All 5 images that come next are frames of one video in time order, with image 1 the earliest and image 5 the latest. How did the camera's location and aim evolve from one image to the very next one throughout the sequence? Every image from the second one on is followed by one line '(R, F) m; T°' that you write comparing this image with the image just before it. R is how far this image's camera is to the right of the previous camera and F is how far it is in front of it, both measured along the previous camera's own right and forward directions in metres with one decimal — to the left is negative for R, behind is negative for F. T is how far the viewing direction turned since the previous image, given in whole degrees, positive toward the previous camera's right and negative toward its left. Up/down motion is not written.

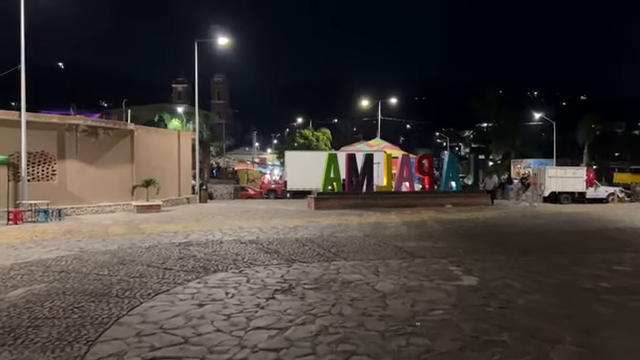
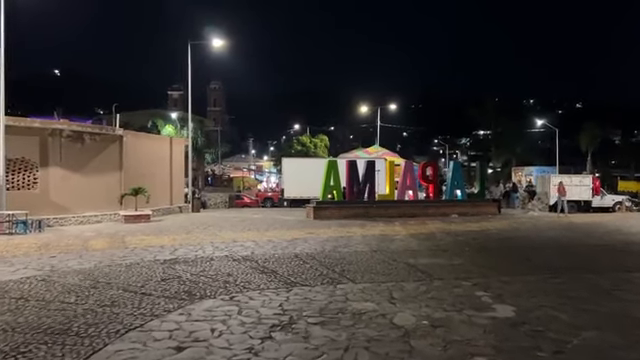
(-0.1, +1.3) m; 0°
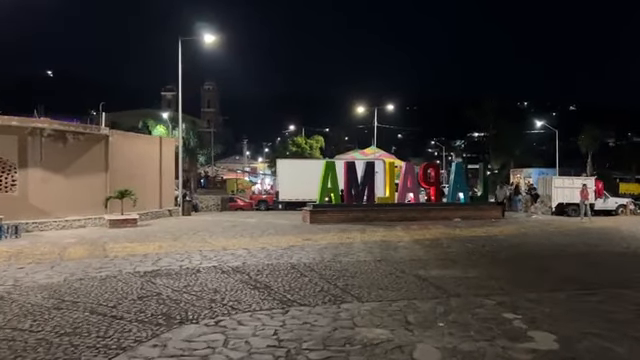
(-0.1, +1.1) m; +1°
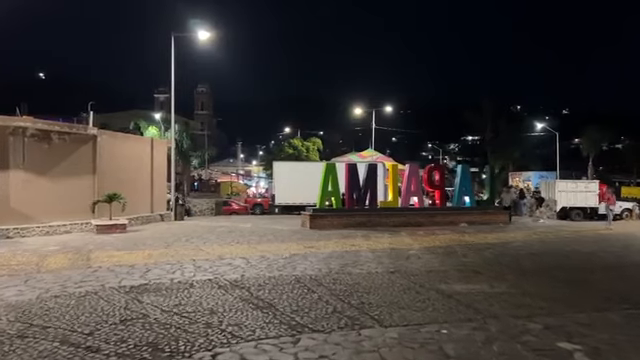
(-0.3, +1.1) m; +1°
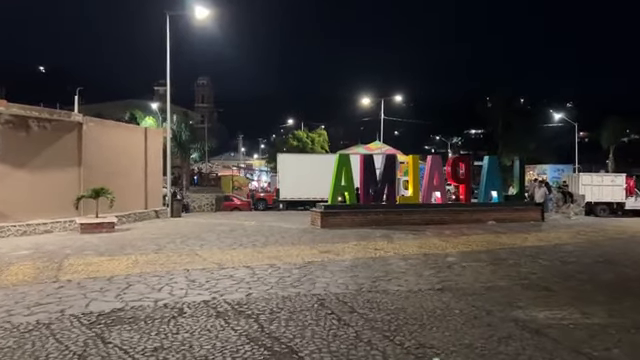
(-0.5, +2.3) m; 0°
